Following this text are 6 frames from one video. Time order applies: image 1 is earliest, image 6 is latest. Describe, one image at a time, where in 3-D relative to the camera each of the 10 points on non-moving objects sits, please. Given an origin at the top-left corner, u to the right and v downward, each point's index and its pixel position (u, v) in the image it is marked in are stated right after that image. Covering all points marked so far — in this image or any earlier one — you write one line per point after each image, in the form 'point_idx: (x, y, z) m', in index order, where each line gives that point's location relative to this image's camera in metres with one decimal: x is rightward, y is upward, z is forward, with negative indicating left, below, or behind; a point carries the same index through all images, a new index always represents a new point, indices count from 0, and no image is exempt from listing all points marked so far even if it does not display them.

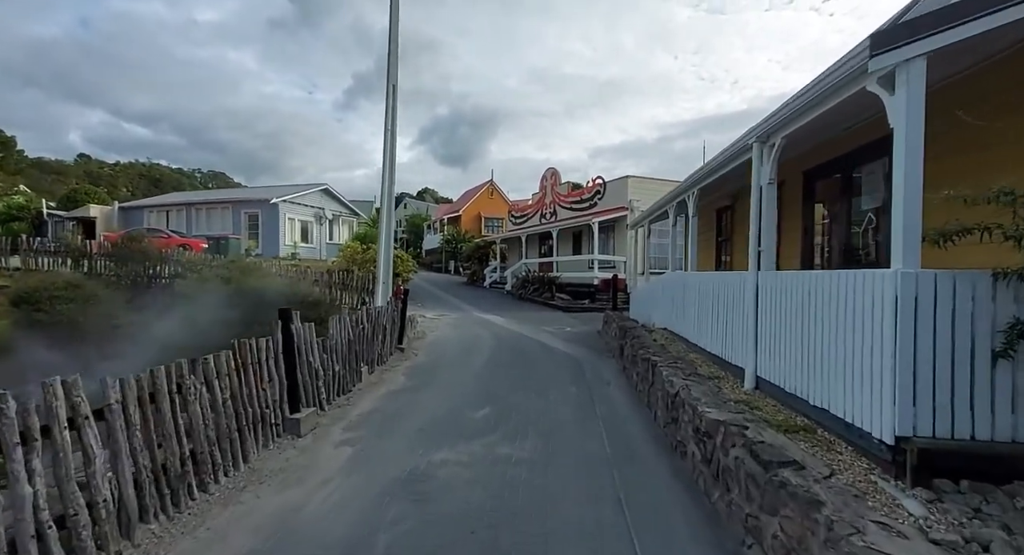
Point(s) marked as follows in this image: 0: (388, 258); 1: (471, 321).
0: (-2.7, +0.3, +10.7) m
1: (-1.1, -1.2, +13.5) m
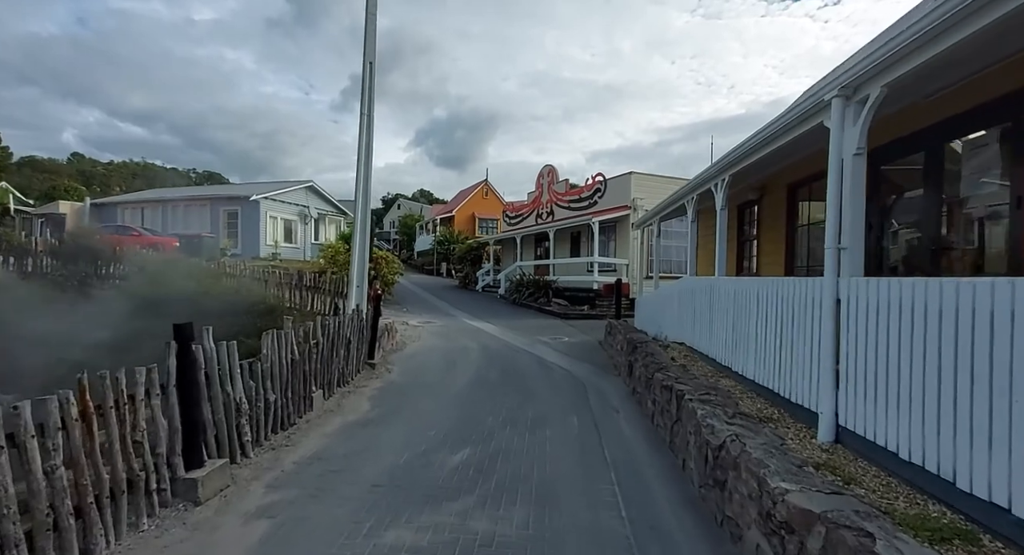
0: (-2.9, +0.2, +9.5) m
1: (-1.3, -1.3, +12.2) m
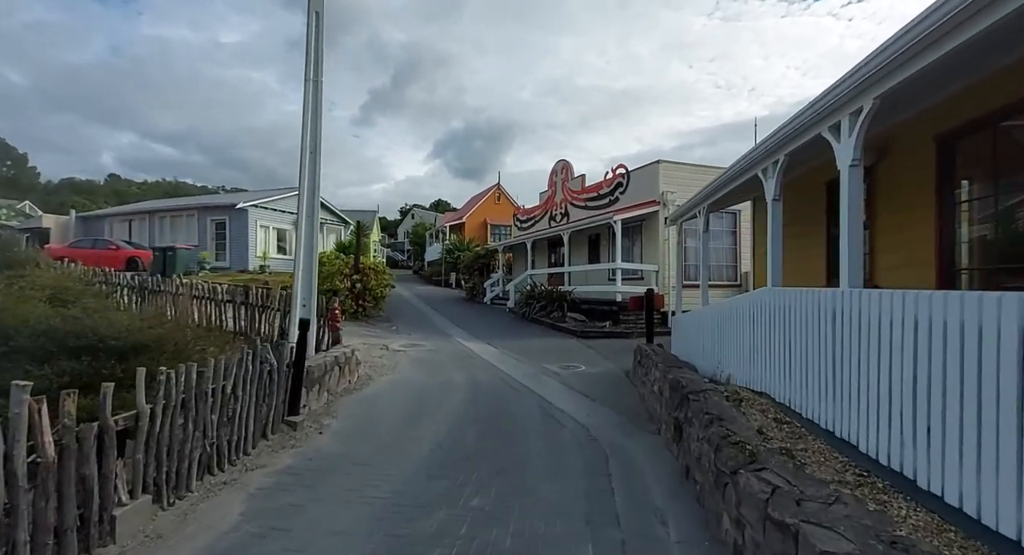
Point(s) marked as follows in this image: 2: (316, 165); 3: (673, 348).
0: (-3.0, 0.0, +7.2) m
1: (-1.2, -1.6, +9.9) m
2: (-3.0, +1.7, +7.3) m
3: (+2.9, -1.3, +8.8) m
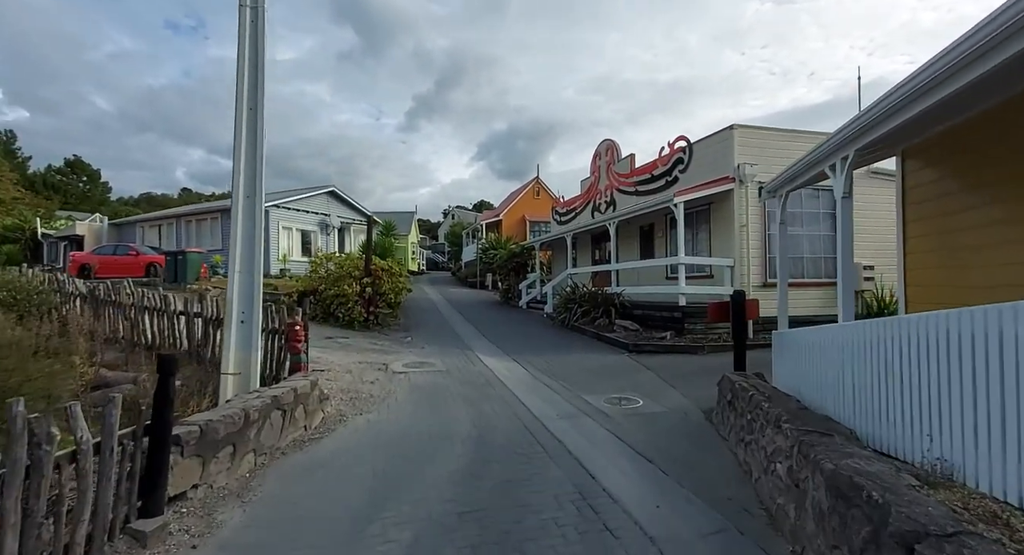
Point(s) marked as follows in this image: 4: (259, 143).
0: (-2.8, -0.1, +5.1) m
1: (-0.7, -1.6, +7.6) m
2: (-2.7, +1.7, +5.3) m
3: (+3.3, -1.2, +6.2) m
4: (-2.7, +1.5, +5.2) m
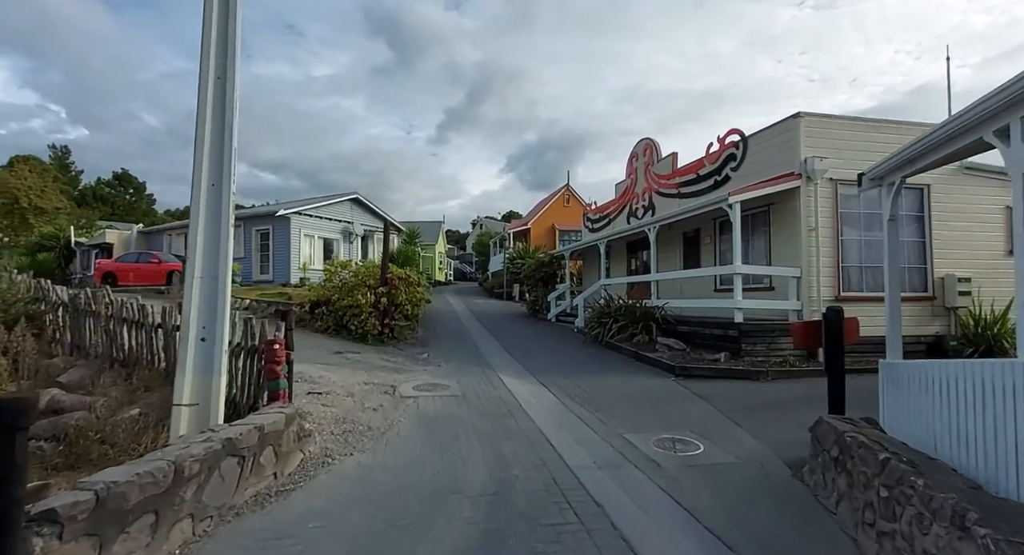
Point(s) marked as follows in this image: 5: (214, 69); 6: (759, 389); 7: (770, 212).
0: (-2.5, -0.1, +4.1) m
1: (-0.4, -1.7, +6.5) m
2: (-2.5, +1.6, +4.3) m
3: (+3.5, -1.4, +4.8) m
4: (-2.5, +1.4, +4.3) m
5: (-2.6, +1.8, +4.4) m
6: (+3.7, -1.6, +7.2) m
7: (+5.0, +1.2, +9.4) m
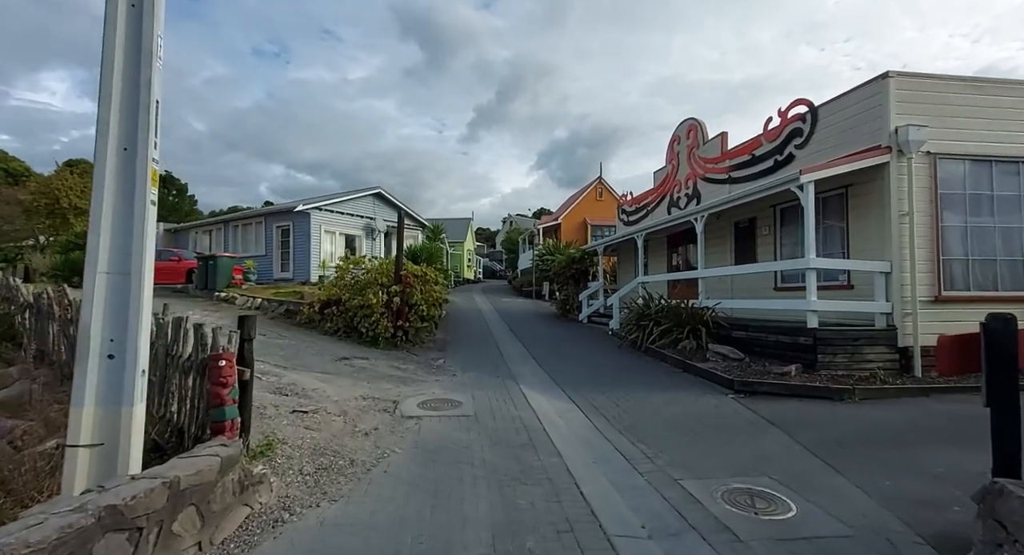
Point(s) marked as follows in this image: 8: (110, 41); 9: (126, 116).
0: (-2.4, -0.1, +3.1) m
1: (-0.1, -1.7, +5.3) m
2: (-2.4, +1.6, +3.3) m
3: (+3.7, -1.3, +3.4) m
4: (-2.4, +1.4, +3.2) m
5: (-2.5, +1.9, +3.3) m
6: (+4.0, -1.6, +5.7) m
7: (+5.4, +1.3, +7.8) m
8: (-2.6, +1.5, +3.3) m
9: (-2.5, +1.1, +3.2) m
